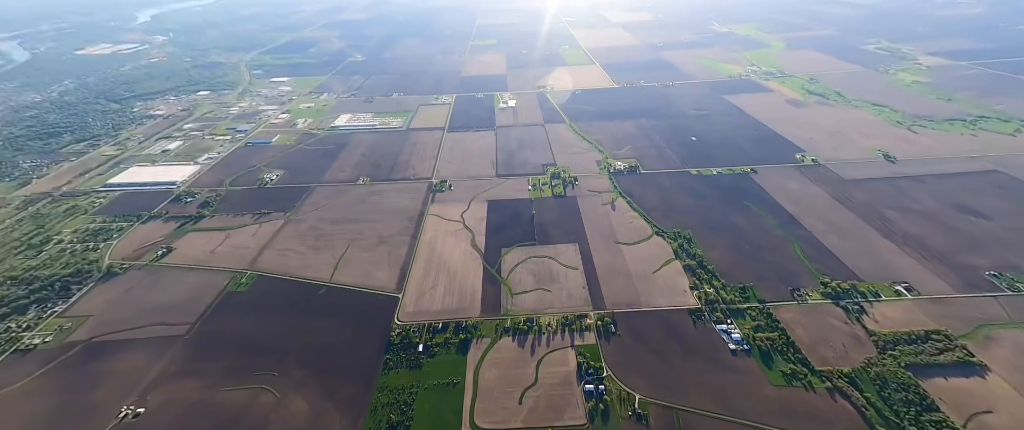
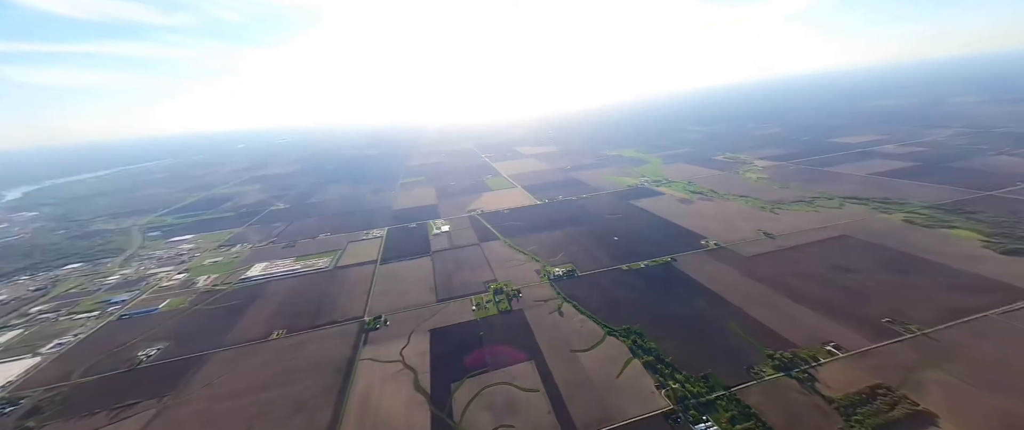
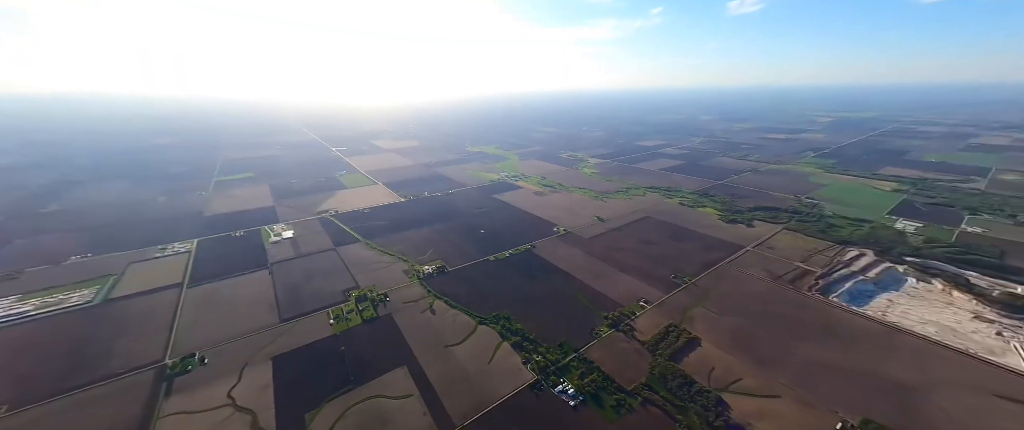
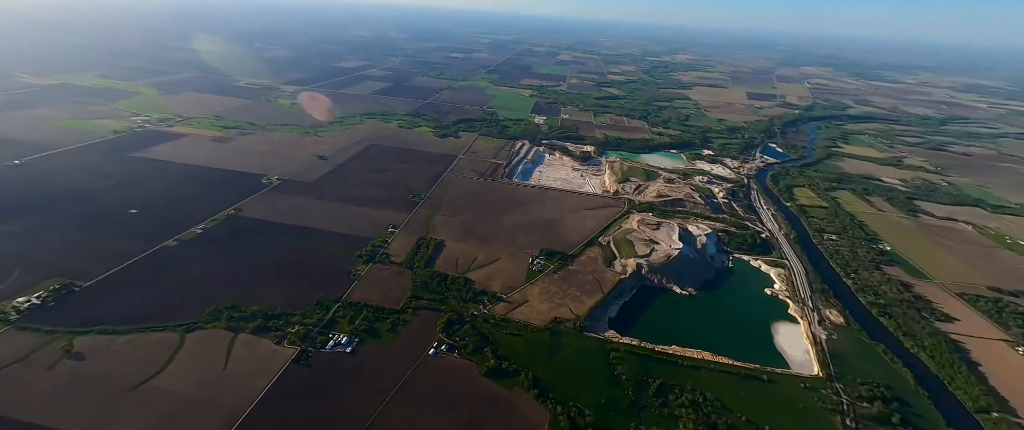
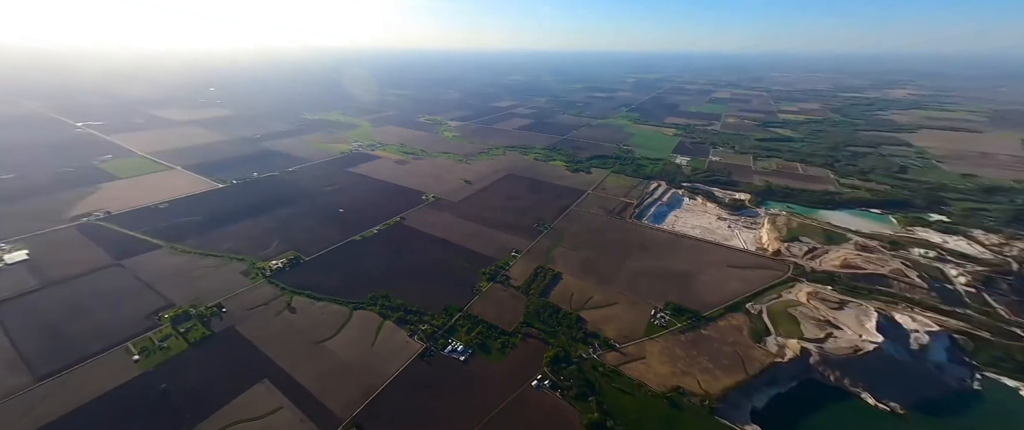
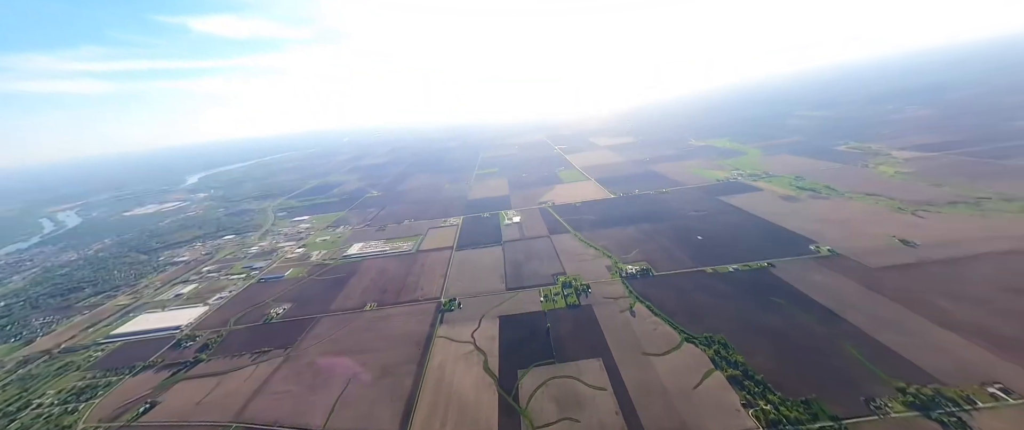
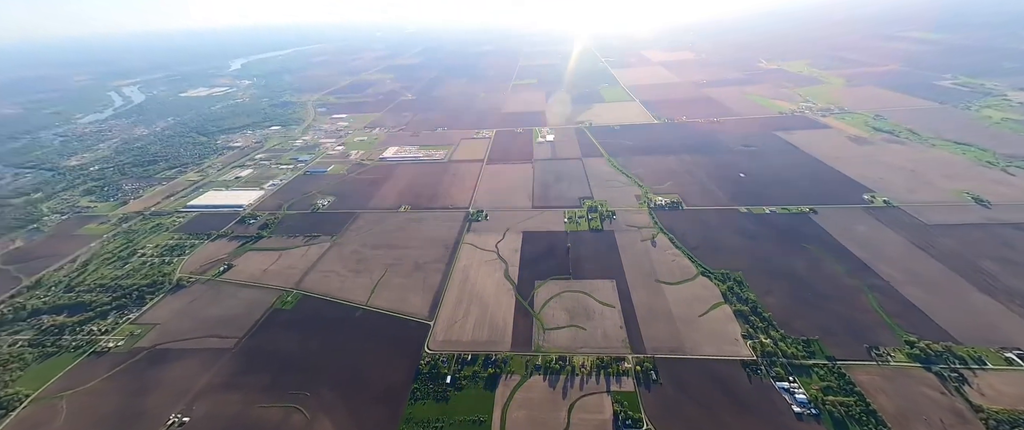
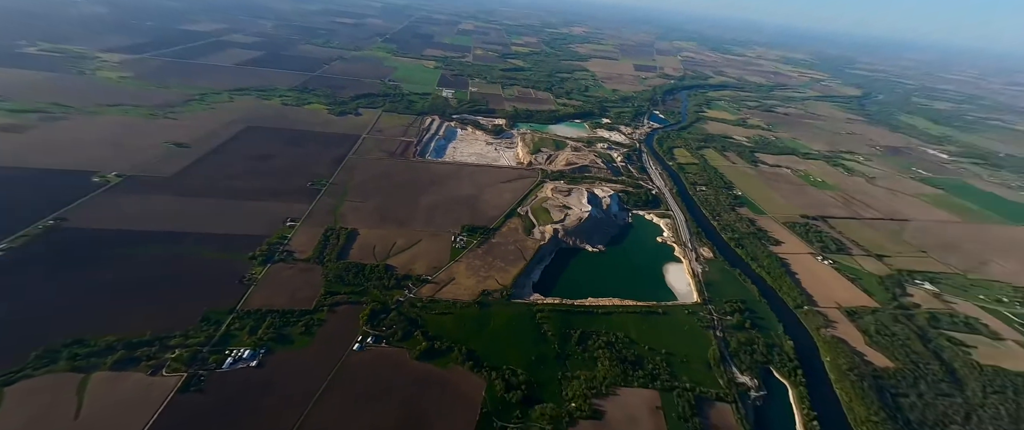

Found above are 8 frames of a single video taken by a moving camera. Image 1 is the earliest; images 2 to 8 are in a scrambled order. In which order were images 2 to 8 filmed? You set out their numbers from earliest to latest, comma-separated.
7, 6, 2, 3, 5, 4, 8
